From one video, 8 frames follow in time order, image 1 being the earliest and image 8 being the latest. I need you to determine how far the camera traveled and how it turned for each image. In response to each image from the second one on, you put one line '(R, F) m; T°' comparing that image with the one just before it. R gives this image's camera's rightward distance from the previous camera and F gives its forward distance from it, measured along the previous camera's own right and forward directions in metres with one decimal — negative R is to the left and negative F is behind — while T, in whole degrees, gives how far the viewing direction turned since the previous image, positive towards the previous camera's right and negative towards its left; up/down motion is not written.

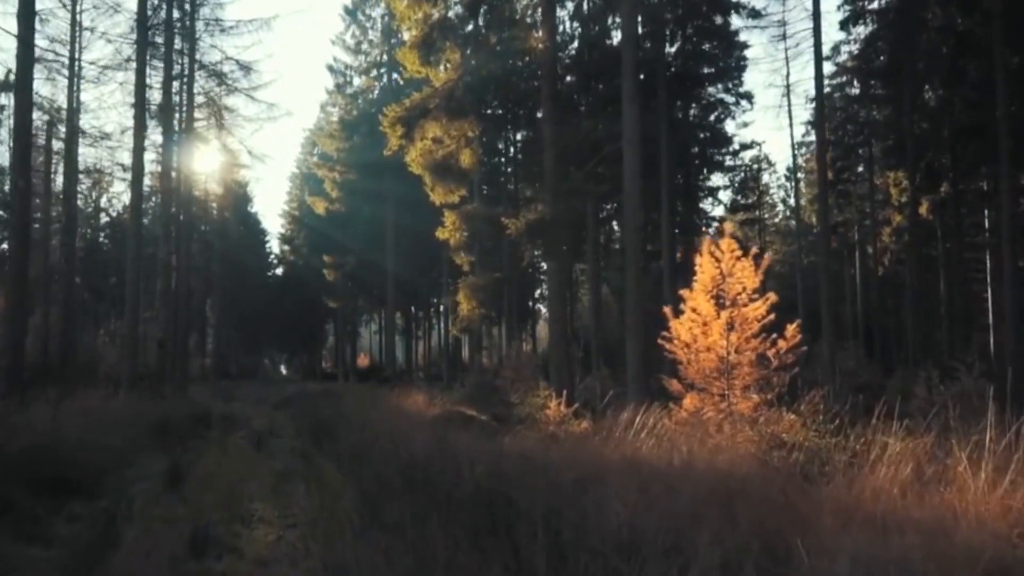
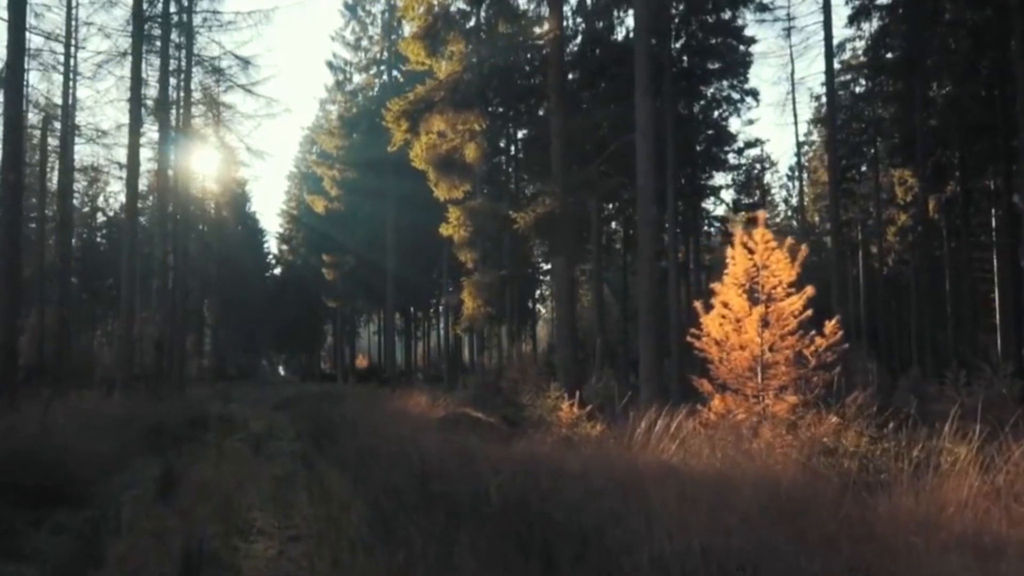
(-0.1, +0.6) m; 0°
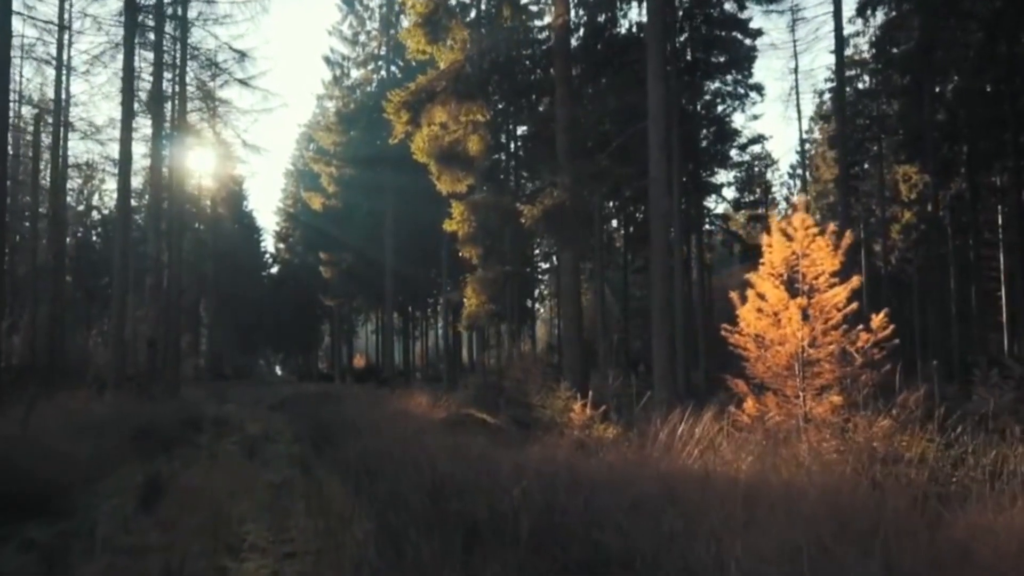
(-0.1, +0.7) m; 0°
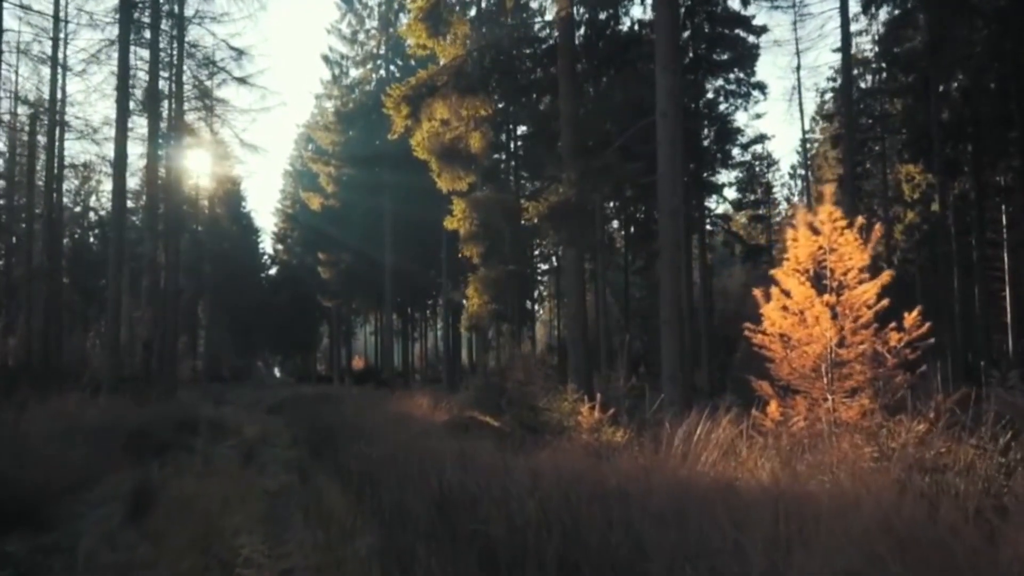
(-0.1, +0.4) m; 0°
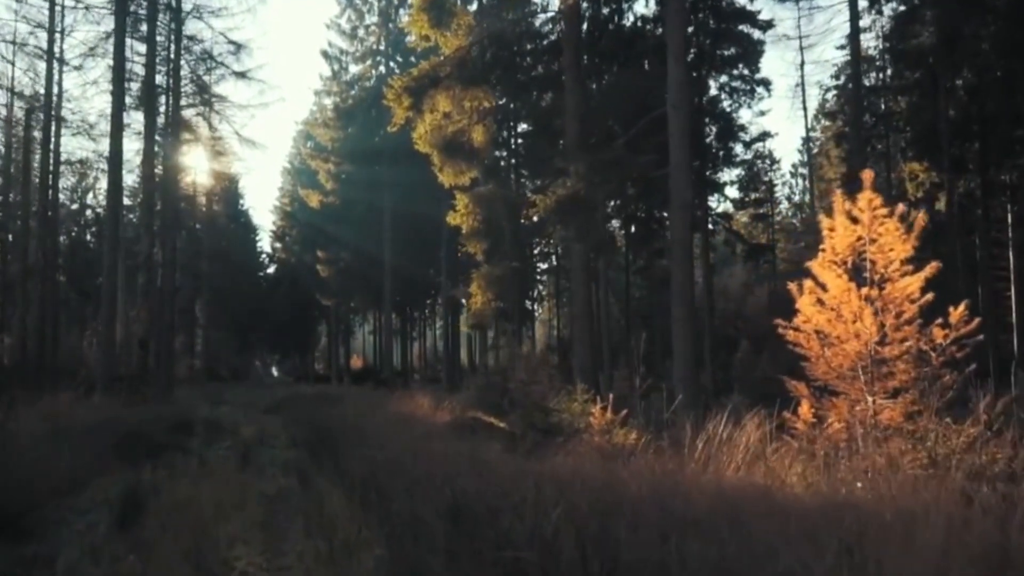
(-0.1, +0.5) m; 0°
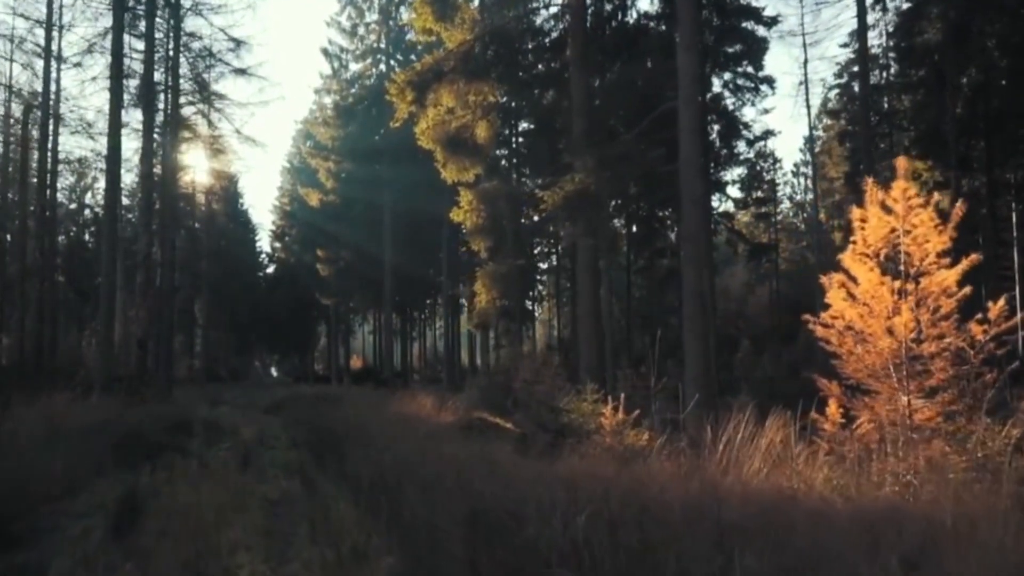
(-0.1, +0.3) m; 0°
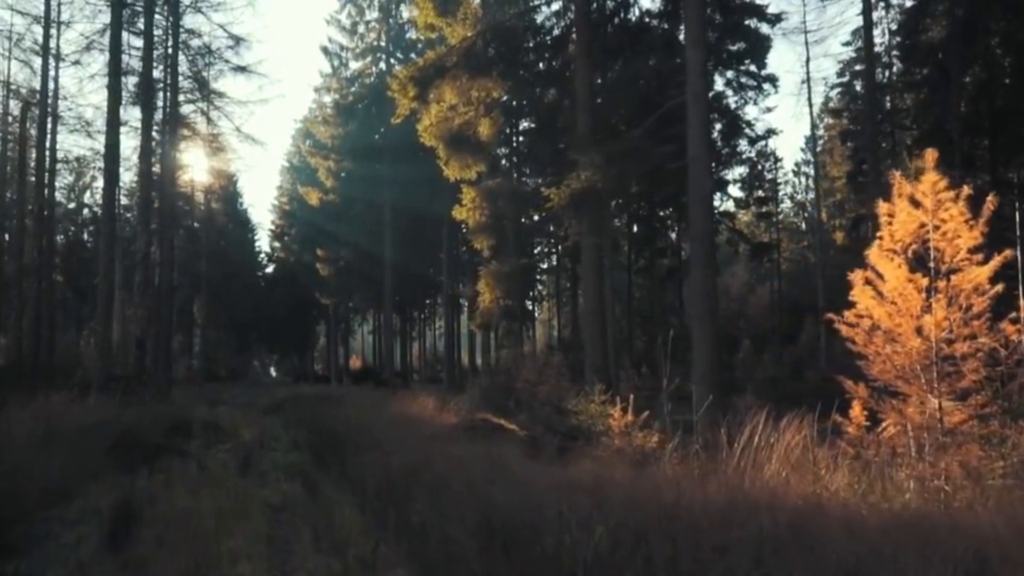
(-0.1, +0.3) m; 0°
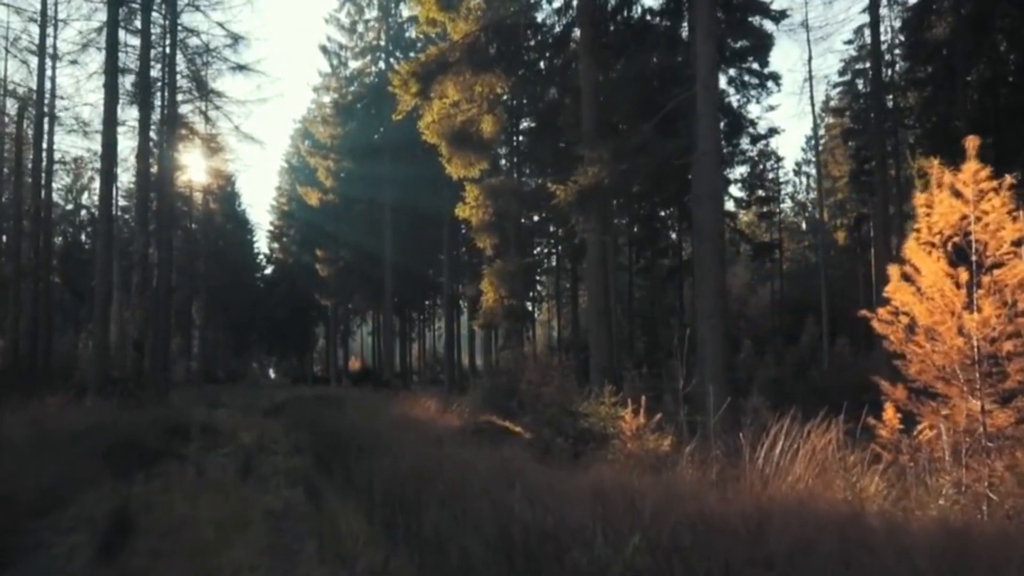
(-0.1, +0.3) m; 0°
